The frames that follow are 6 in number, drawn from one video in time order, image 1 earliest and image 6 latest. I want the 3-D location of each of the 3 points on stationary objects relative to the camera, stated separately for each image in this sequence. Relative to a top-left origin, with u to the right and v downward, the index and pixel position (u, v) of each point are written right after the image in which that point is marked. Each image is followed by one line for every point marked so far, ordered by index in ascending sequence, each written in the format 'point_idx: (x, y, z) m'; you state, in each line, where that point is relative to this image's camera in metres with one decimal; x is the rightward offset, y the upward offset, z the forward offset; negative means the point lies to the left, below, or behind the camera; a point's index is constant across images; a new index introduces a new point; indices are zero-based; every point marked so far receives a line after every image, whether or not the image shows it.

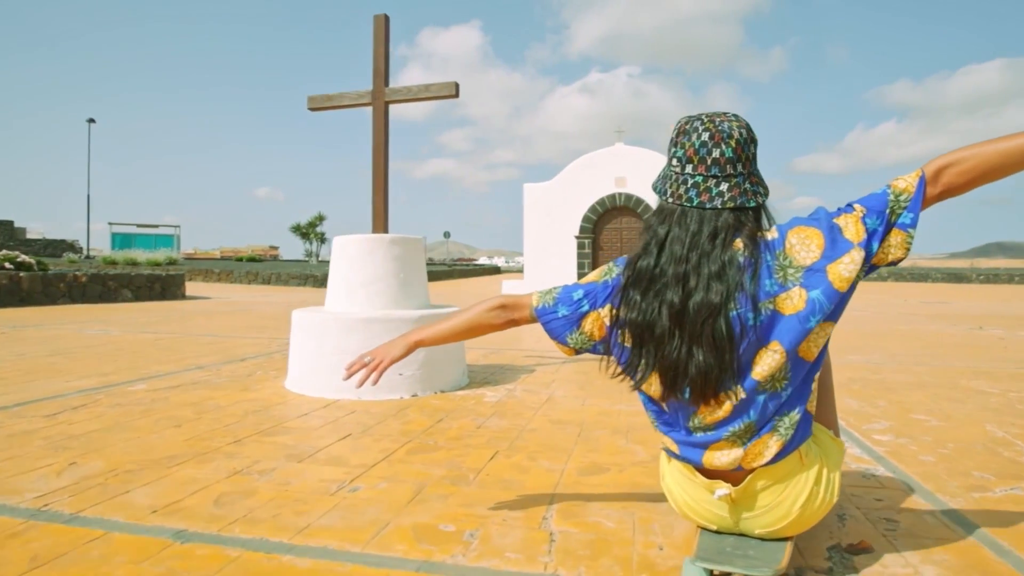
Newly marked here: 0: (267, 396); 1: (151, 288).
0: (-1.7, -0.7, +4.4) m
1: (-8.0, 0.0, +14.5) m
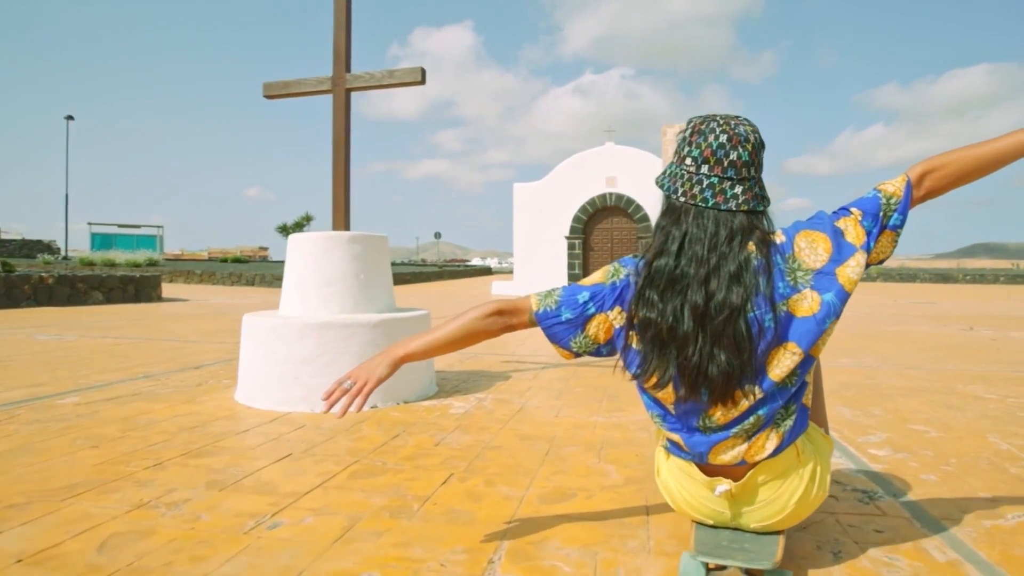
0: (-1.9, -0.7, +4.0) m
1: (-8.3, 0.0, +14.0) m
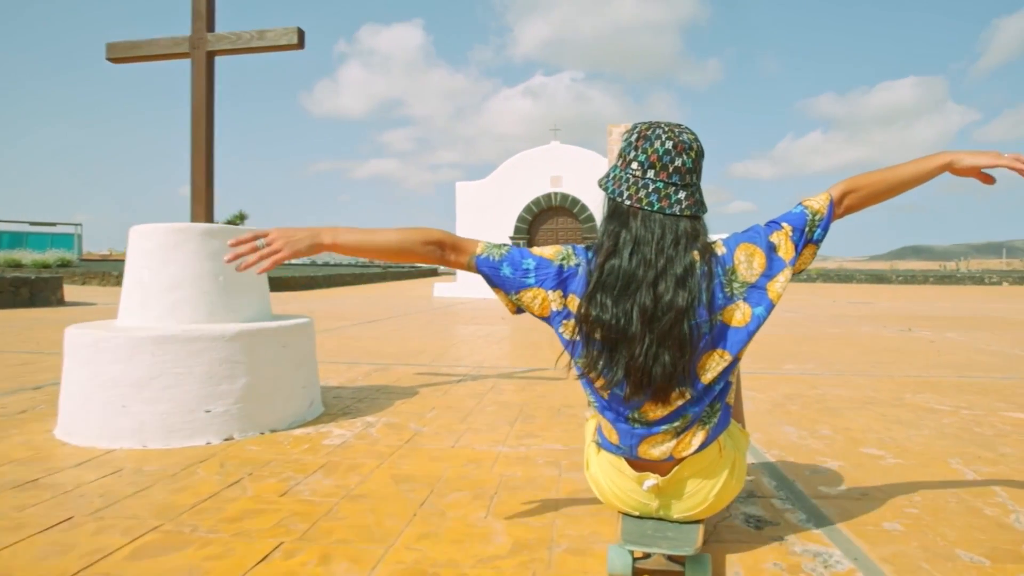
0: (-2.4, -0.8, +3.2) m
1: (-9.6, -0.1, +12.7) m
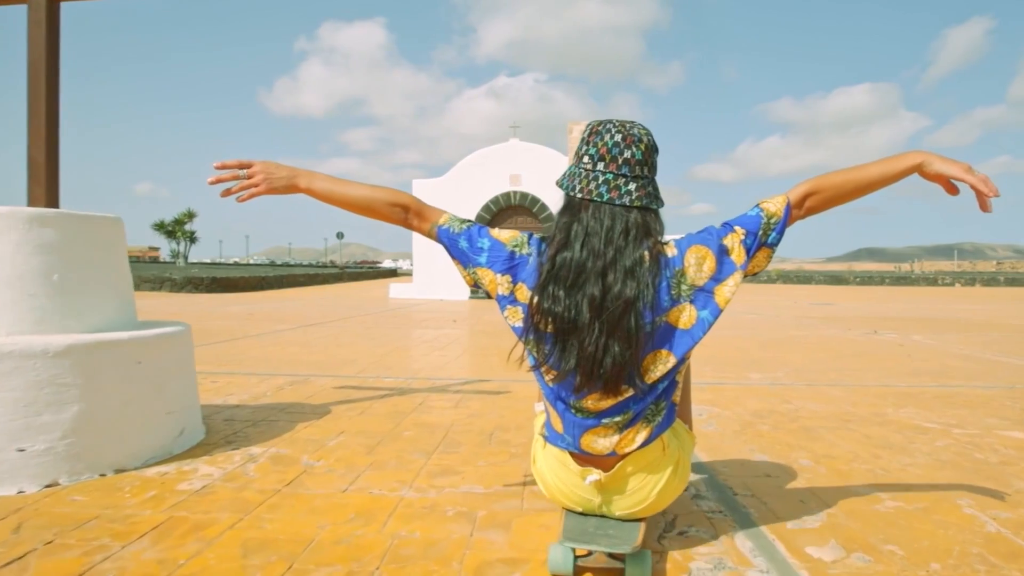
0: (-2.8, -0.8, +2.4) m
1: (-10.5, -0.1, +11.4) m
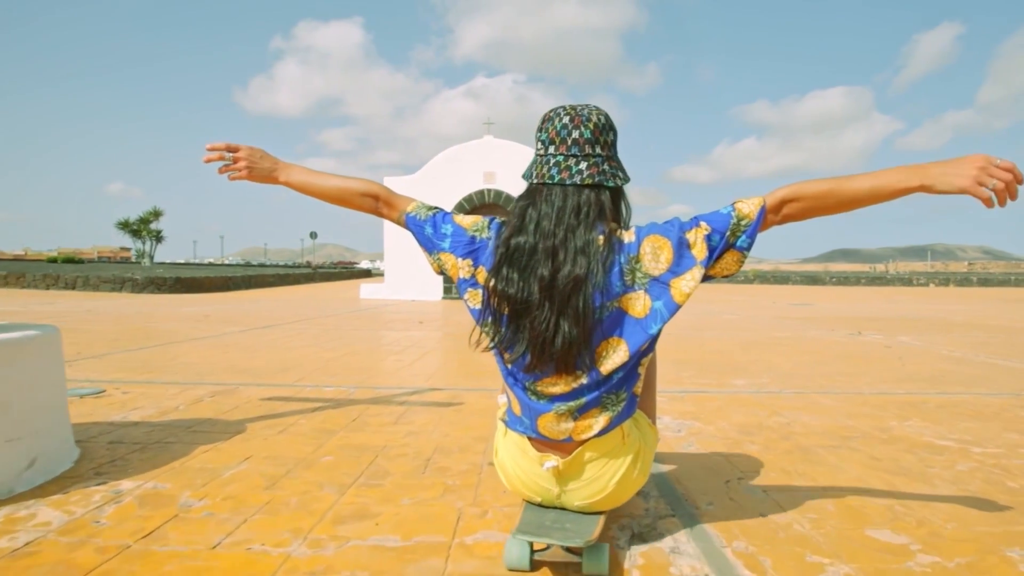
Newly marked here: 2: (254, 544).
0: (-3.0, -0.7, +1.7) m
1: (-11.0, -0.1, +10.5) m
2: (-0.8, -0.8, +2.0) m
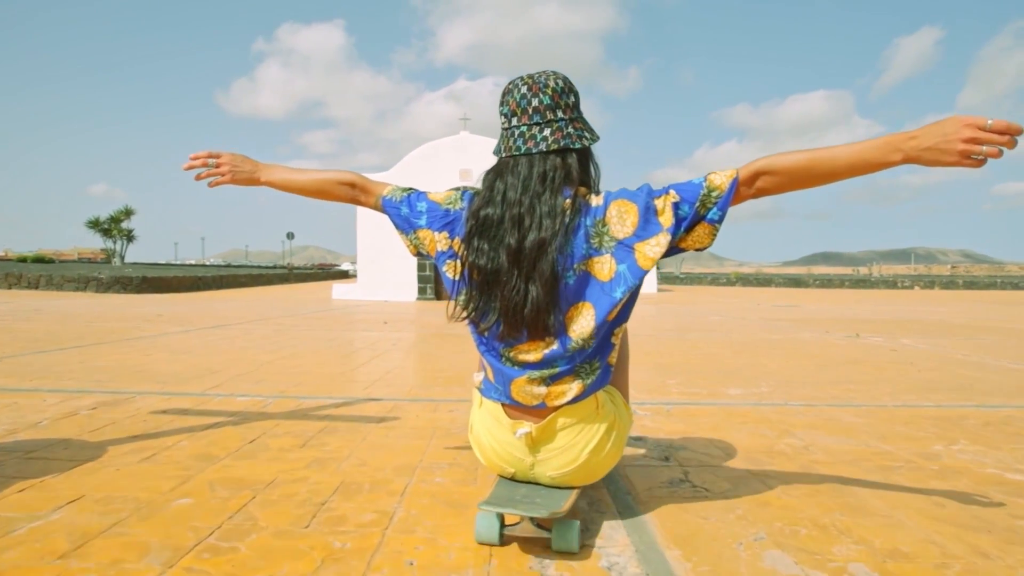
0: (-3.2, -0.7, +0.8) m
1: (-11.4, 0.0, +9.4) m
2: (-1.0, -0.7, +1.2) m
